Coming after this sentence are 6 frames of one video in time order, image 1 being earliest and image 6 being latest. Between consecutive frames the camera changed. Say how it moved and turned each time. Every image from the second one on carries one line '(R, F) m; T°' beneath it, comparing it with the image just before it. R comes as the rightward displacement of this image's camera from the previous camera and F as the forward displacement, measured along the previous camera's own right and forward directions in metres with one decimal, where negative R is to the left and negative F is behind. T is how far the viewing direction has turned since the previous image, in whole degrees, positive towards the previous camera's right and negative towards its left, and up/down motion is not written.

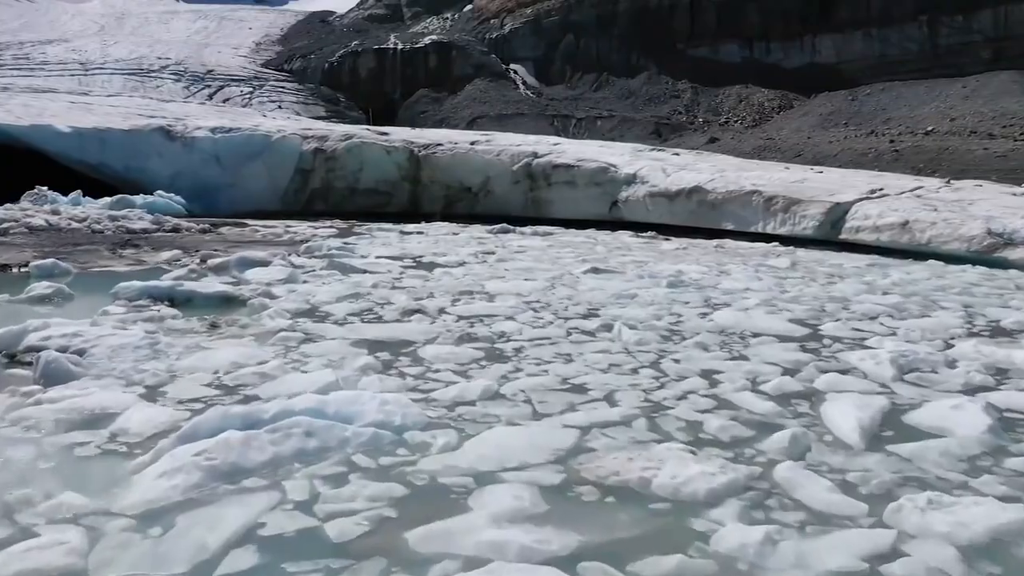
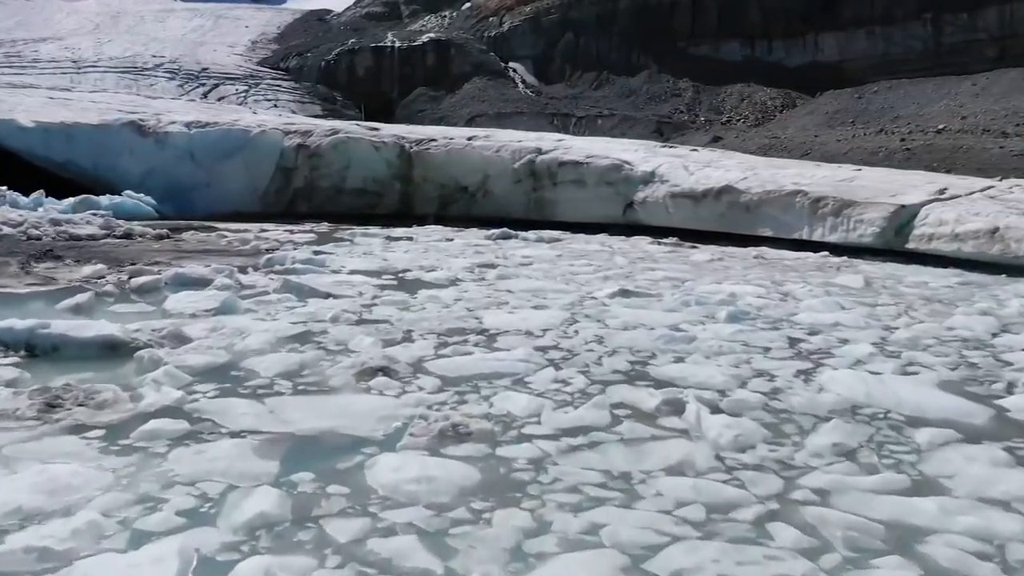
(0.0, +0.9) m; 0°
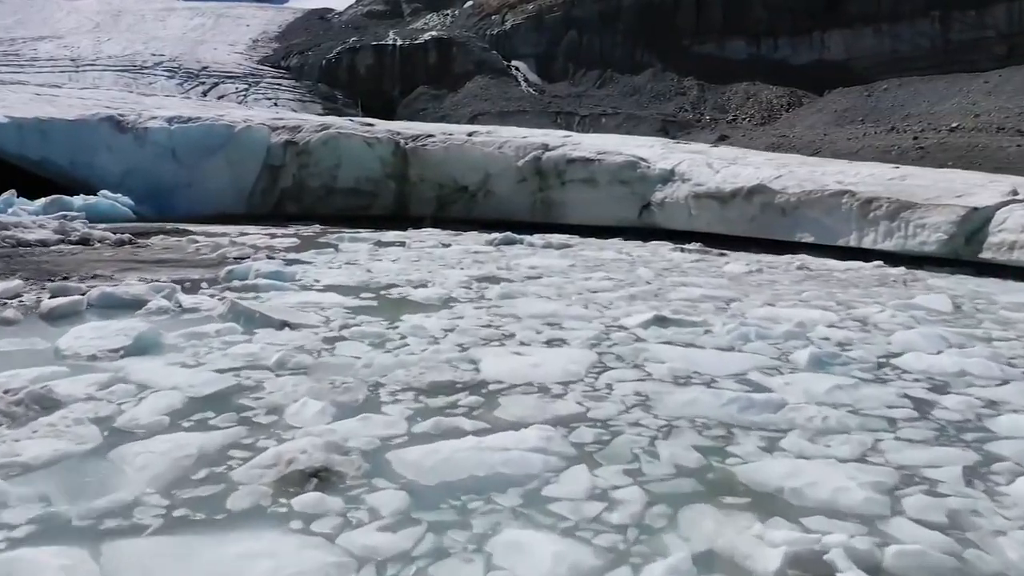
(0.0, +0.7) m; 0°
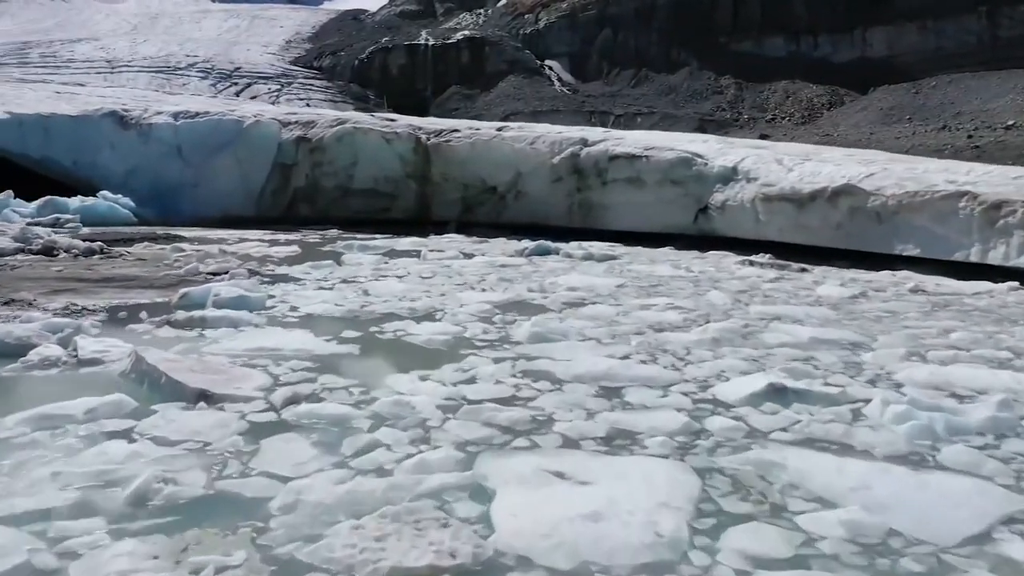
(0.0, +0.8) m; -2°
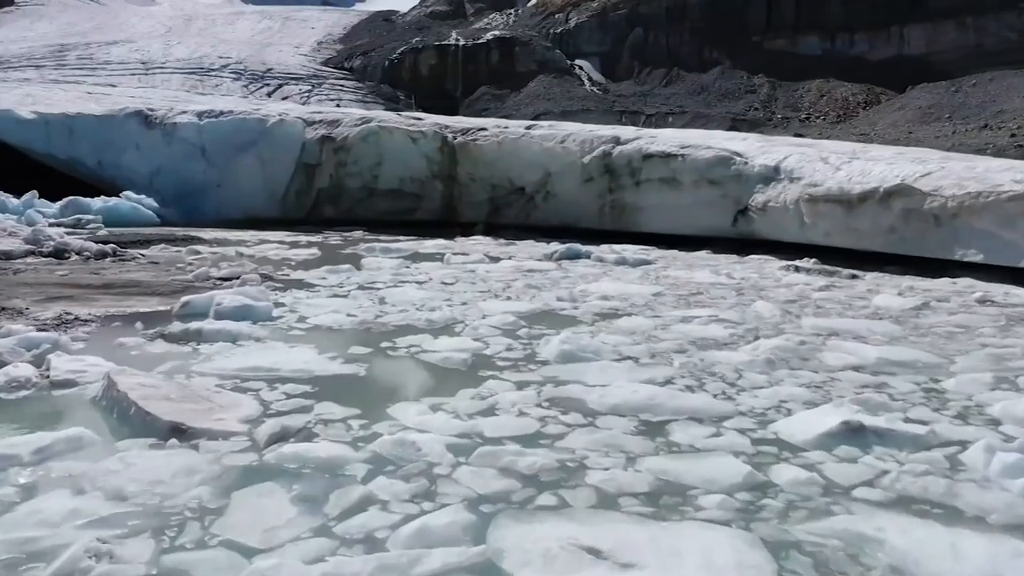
(0.0, +0.2) m; -2°
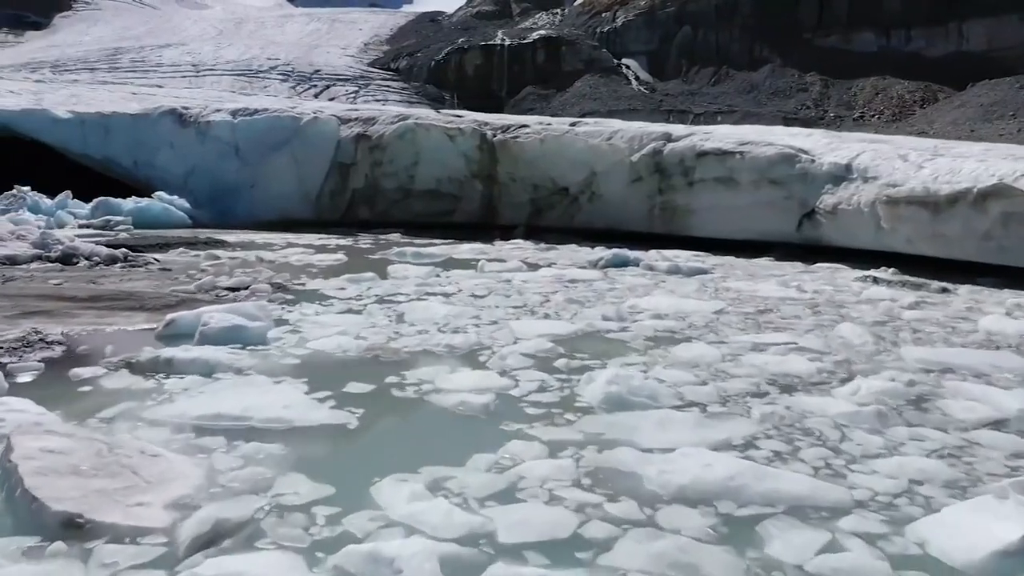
(0.0, +0.4) m; -3°
